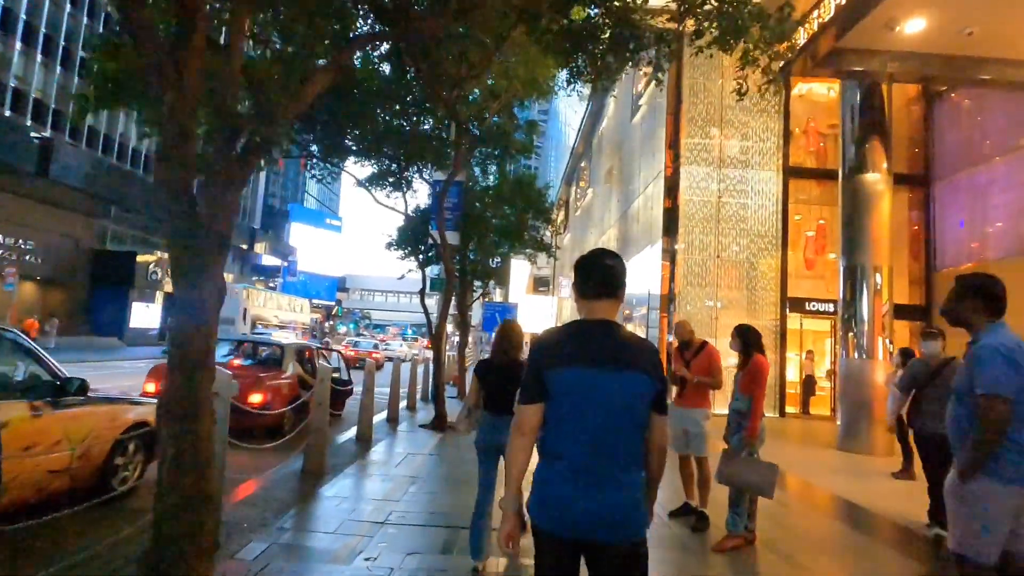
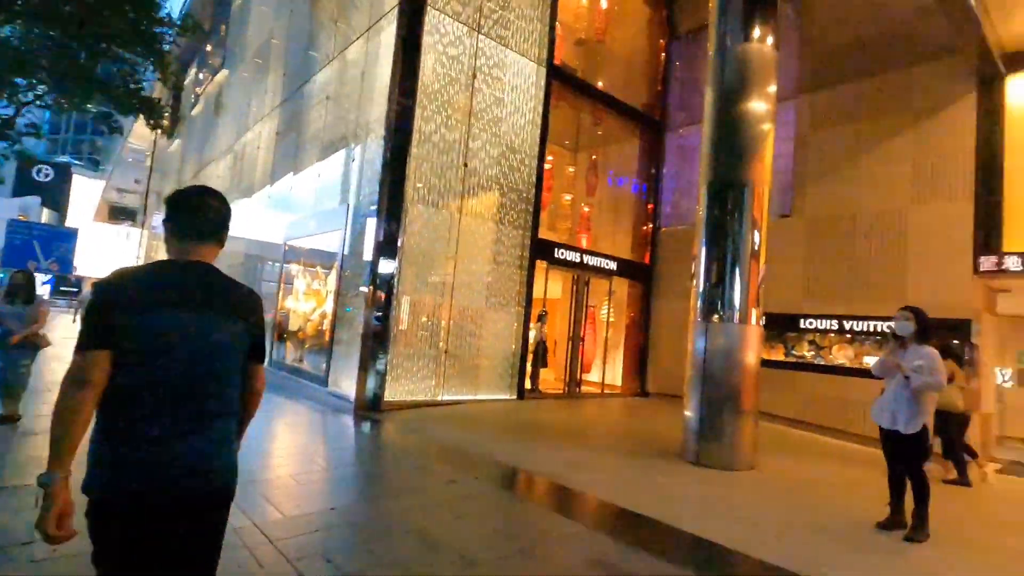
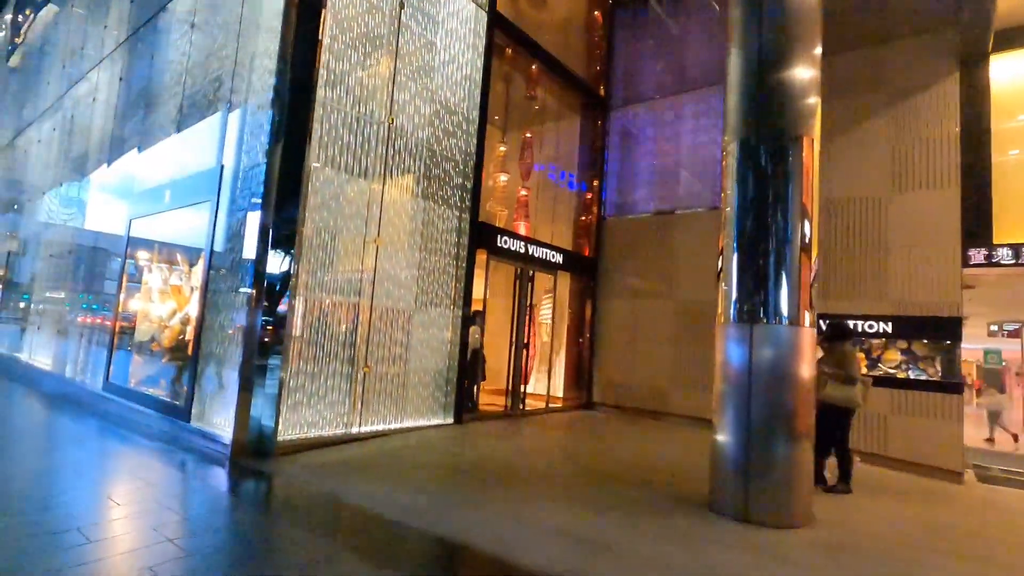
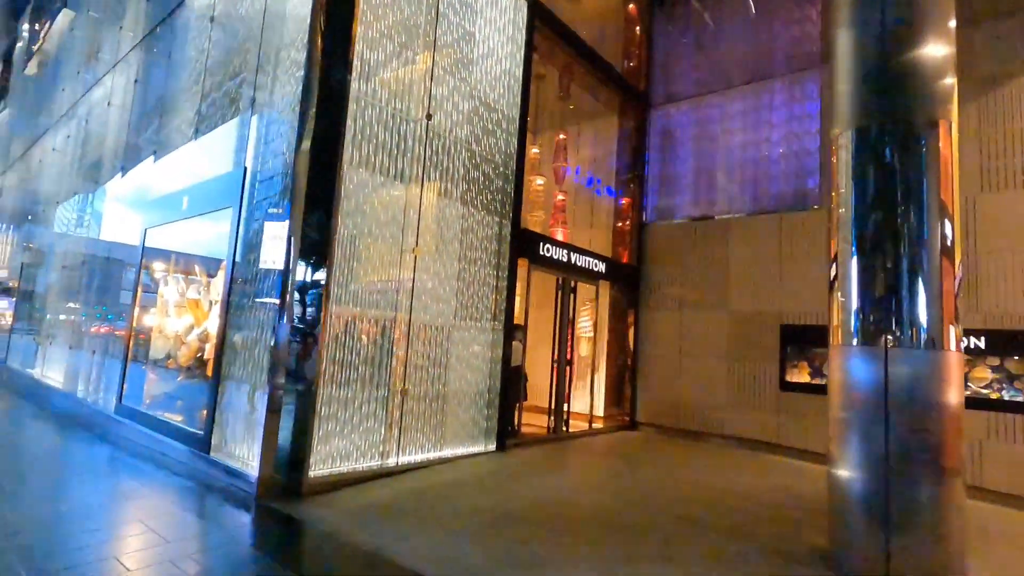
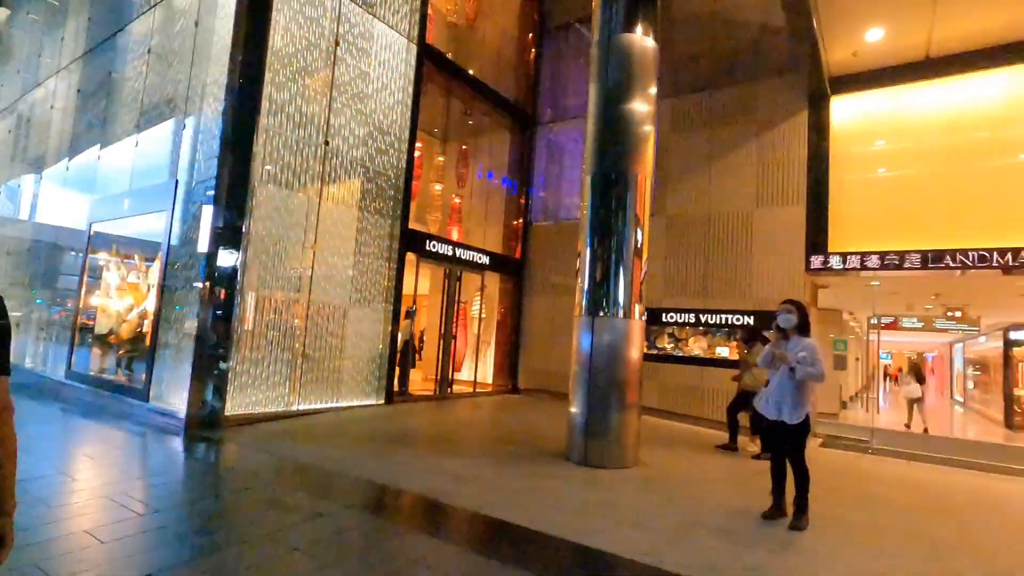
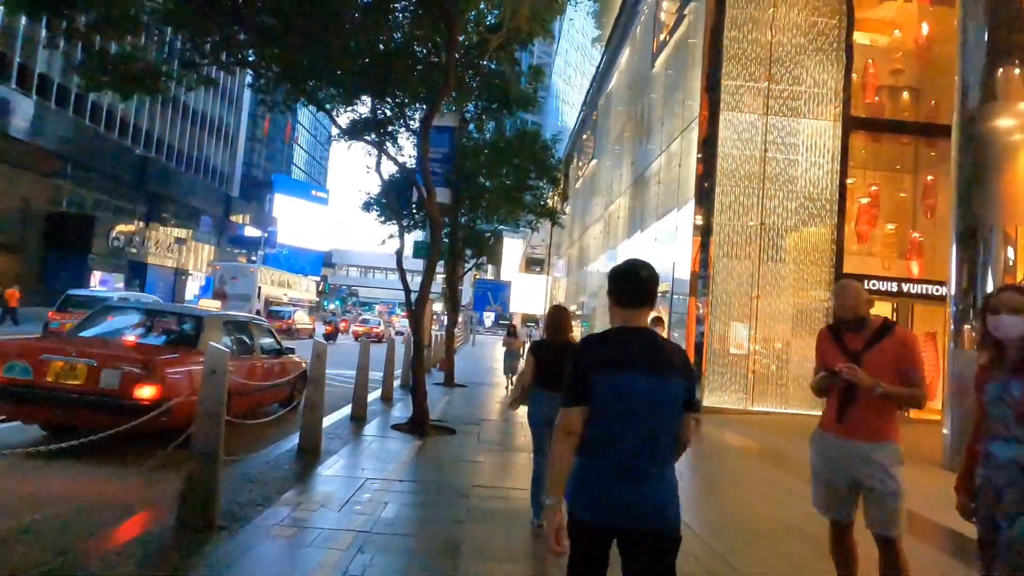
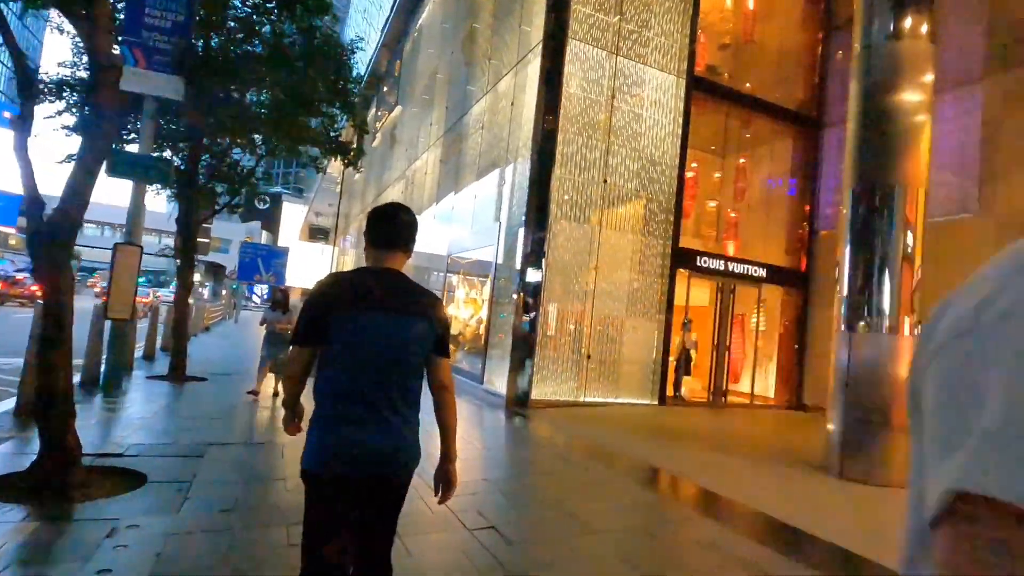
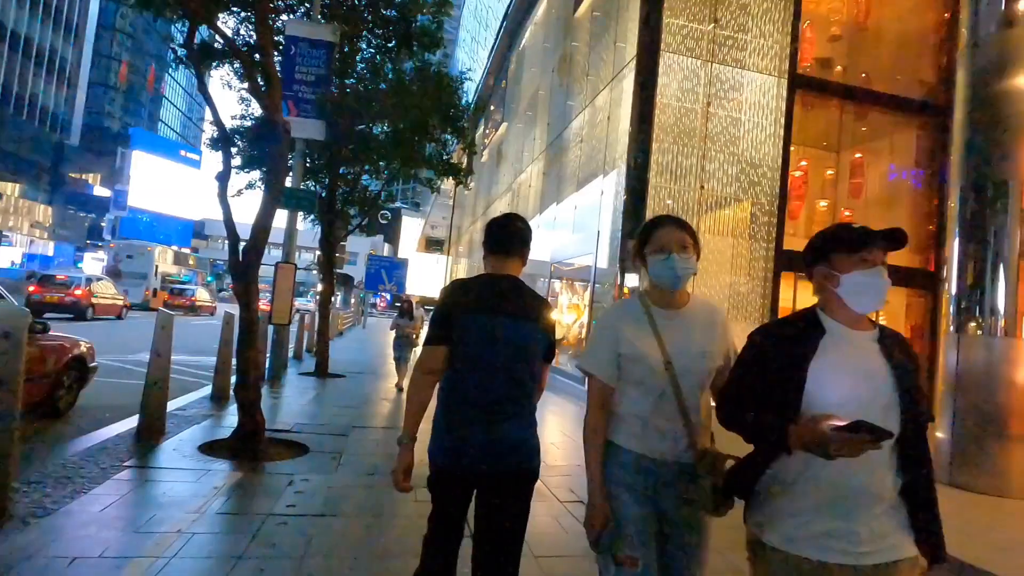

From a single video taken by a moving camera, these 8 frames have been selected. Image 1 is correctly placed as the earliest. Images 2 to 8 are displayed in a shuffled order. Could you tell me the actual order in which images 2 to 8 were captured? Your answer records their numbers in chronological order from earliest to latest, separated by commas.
6, 8, 7, 2, 5, 3, 4
